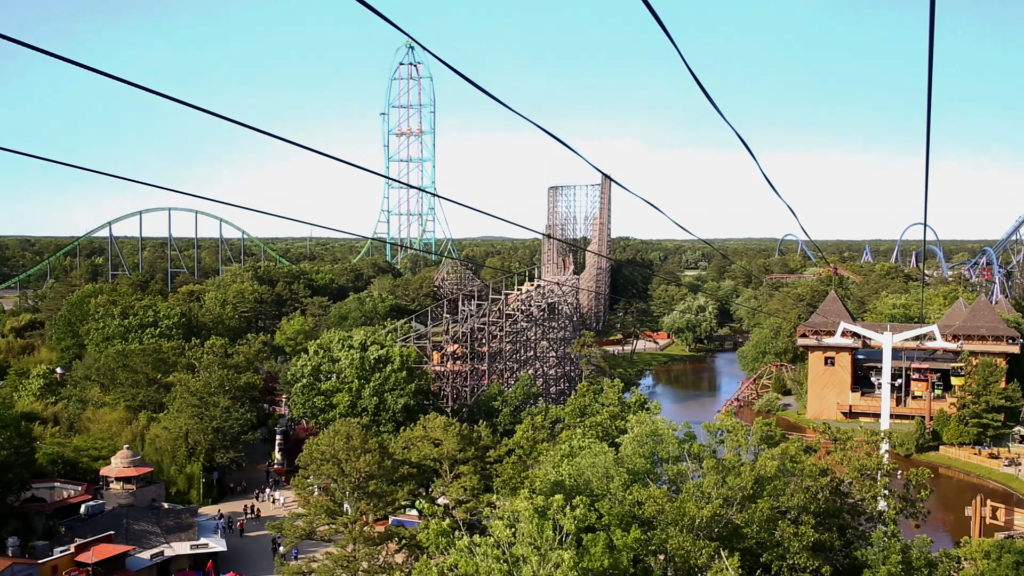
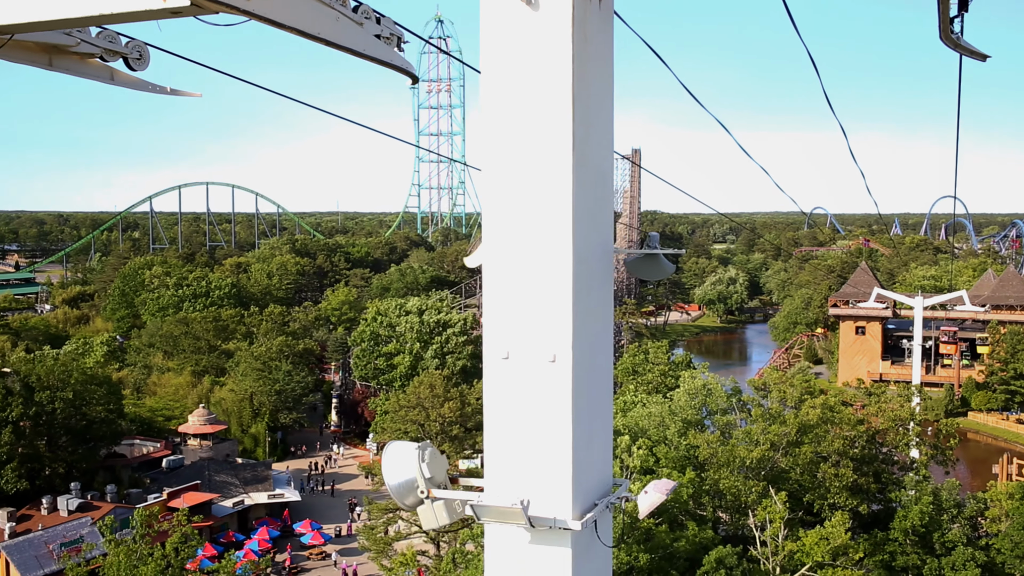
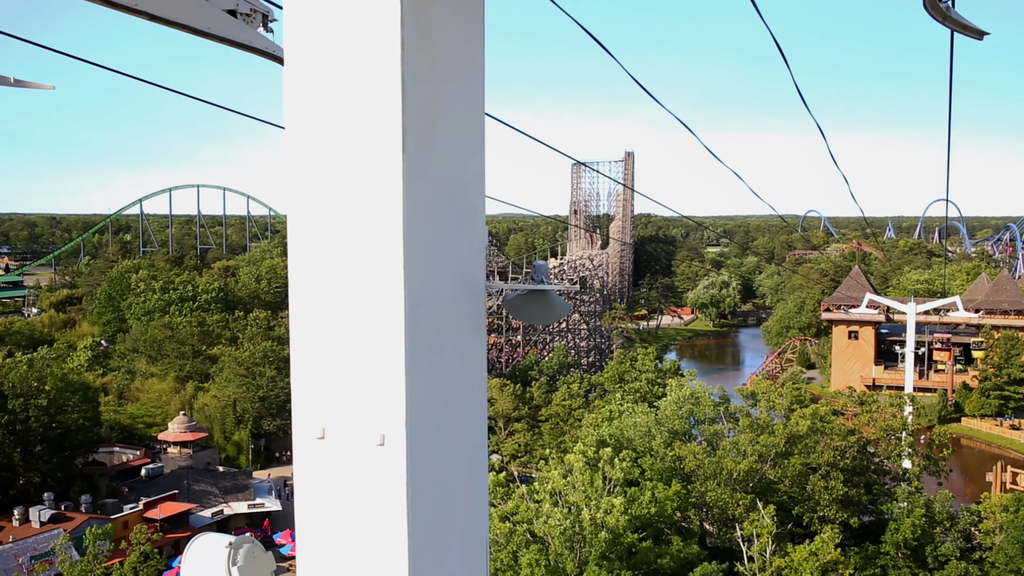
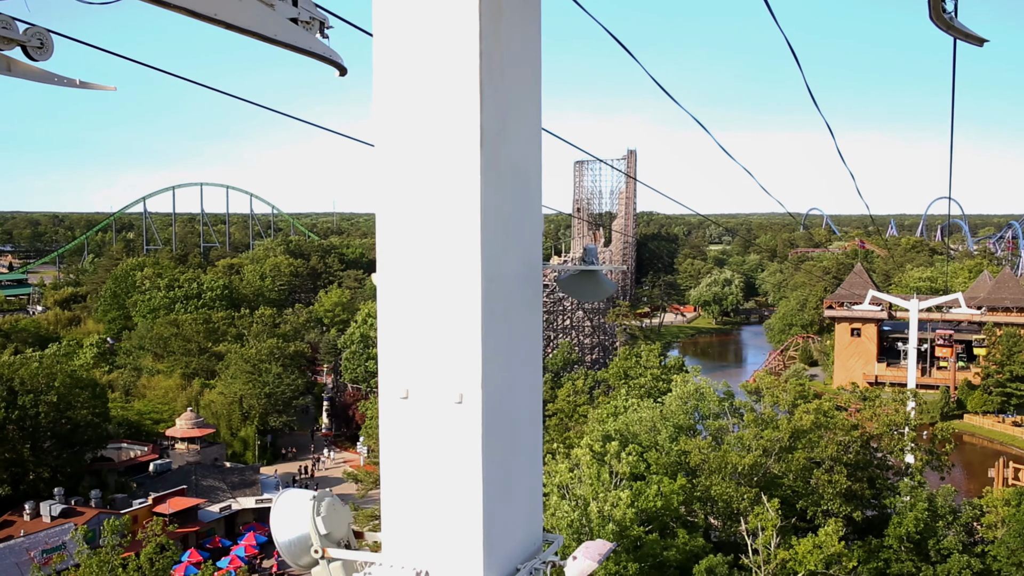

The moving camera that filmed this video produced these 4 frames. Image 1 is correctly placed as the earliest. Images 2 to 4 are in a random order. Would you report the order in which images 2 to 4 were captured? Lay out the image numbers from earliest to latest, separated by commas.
3, 4, 2
